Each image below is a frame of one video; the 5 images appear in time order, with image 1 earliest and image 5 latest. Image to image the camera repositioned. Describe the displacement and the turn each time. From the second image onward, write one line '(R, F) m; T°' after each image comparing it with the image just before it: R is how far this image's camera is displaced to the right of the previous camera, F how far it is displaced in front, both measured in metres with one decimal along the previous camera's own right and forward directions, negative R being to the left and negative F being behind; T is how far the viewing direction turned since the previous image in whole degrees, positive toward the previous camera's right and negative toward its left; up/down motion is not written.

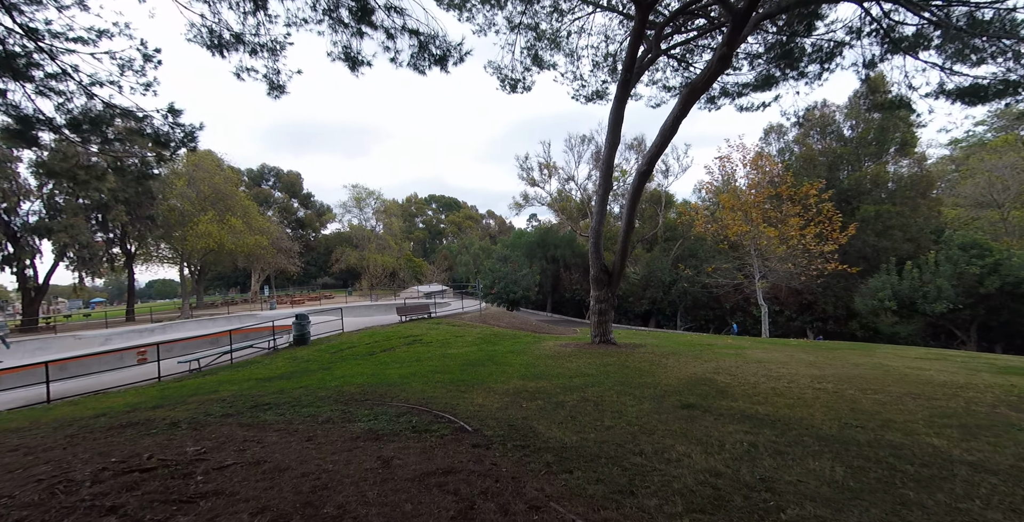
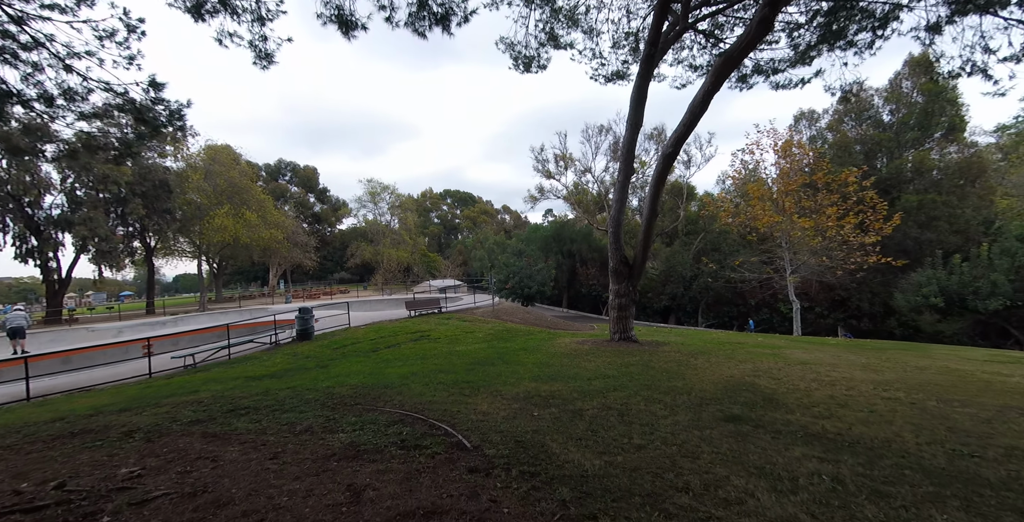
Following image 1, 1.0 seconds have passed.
(+0.1, +0.9) m; -2°
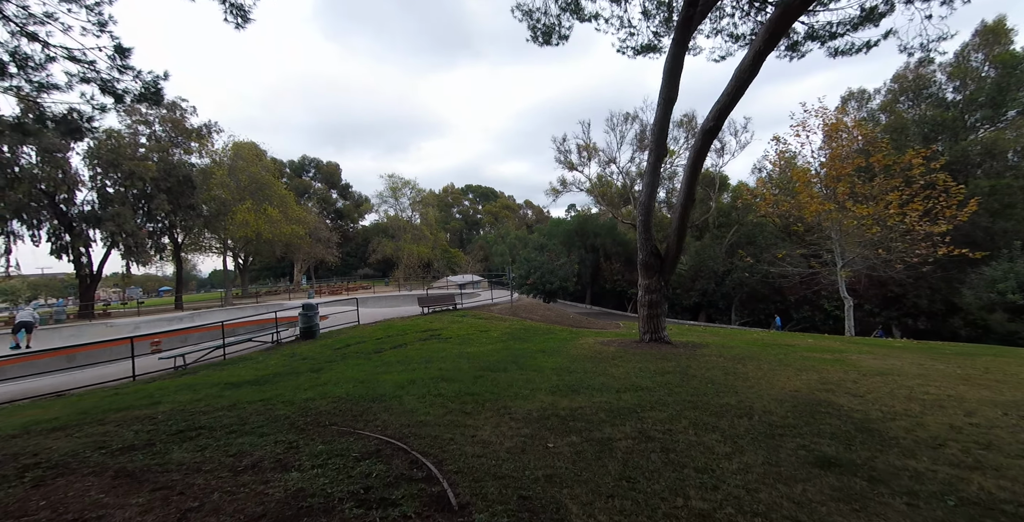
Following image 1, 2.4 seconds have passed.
(+0.1, +1.2) m; -3°
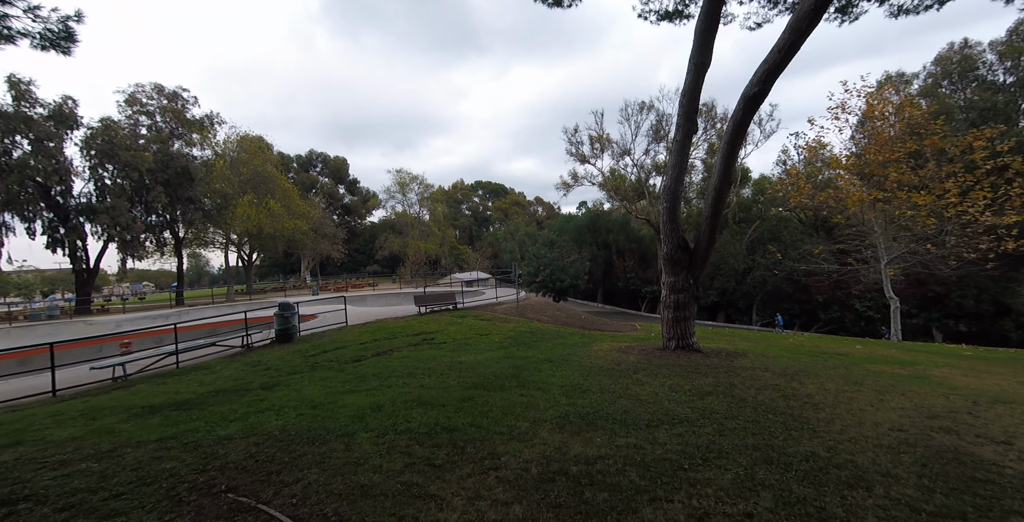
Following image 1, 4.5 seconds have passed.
(+0.1, +1.6) m; -1°
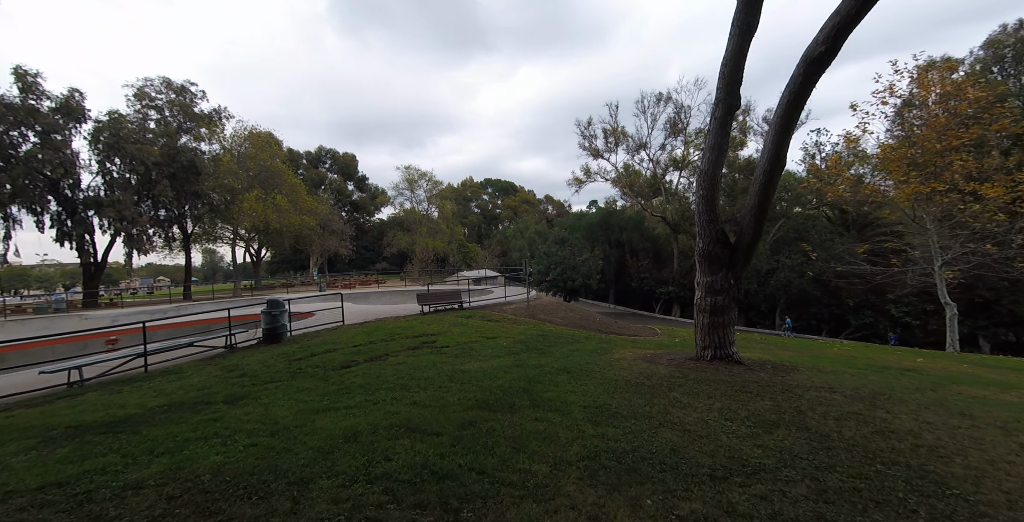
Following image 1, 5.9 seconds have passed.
(-0.1, +1.2) m; -1°
